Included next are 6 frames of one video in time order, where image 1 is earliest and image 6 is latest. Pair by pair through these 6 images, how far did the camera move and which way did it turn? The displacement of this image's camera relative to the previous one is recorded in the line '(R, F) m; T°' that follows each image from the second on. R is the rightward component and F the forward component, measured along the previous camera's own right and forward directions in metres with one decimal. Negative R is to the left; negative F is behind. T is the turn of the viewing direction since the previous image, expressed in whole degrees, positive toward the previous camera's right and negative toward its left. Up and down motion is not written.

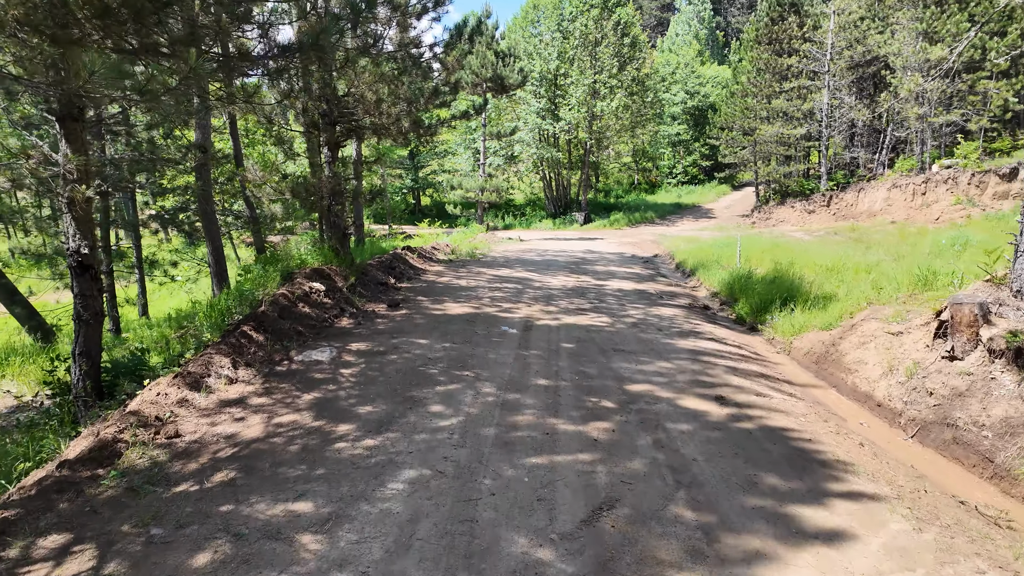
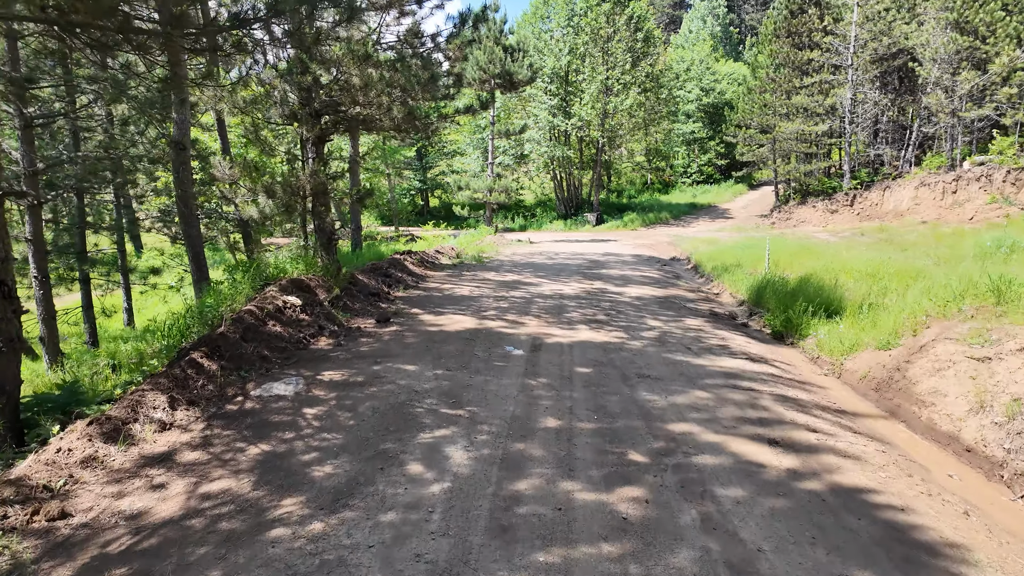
(0.0, +0.9) m; -1°
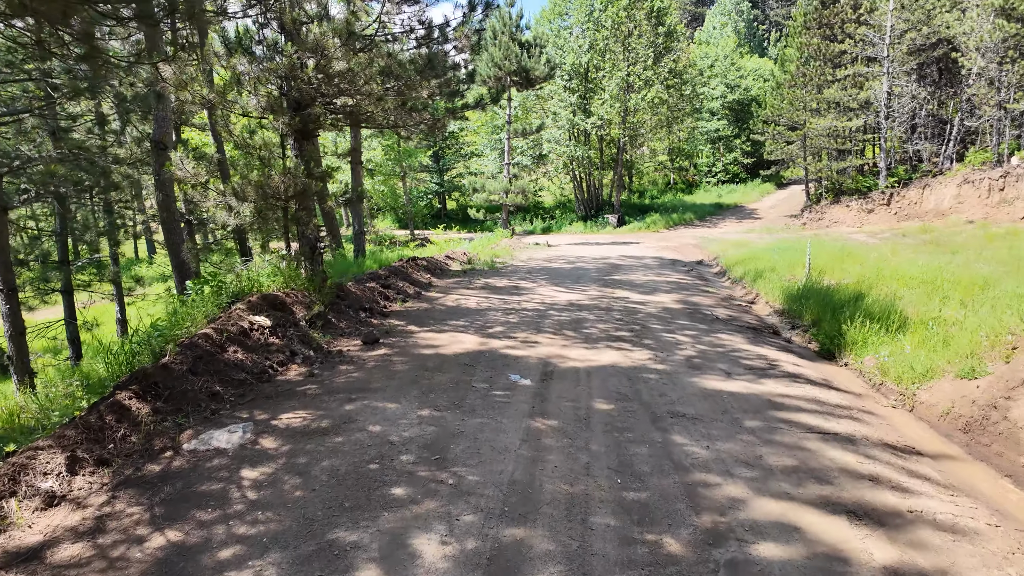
(+0.1, +0.9) m; -2°
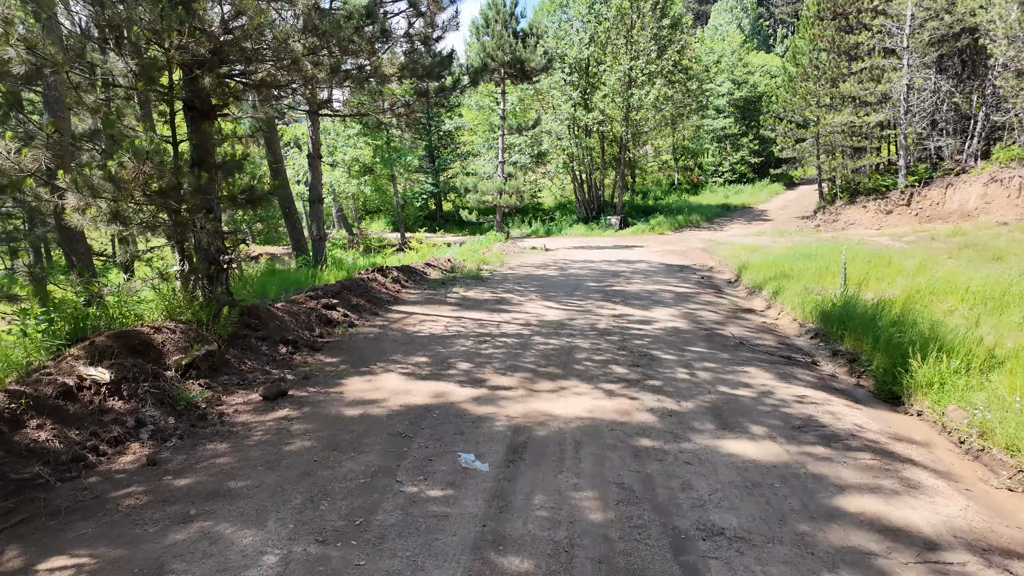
(+0.3, +1.5) m; 0°
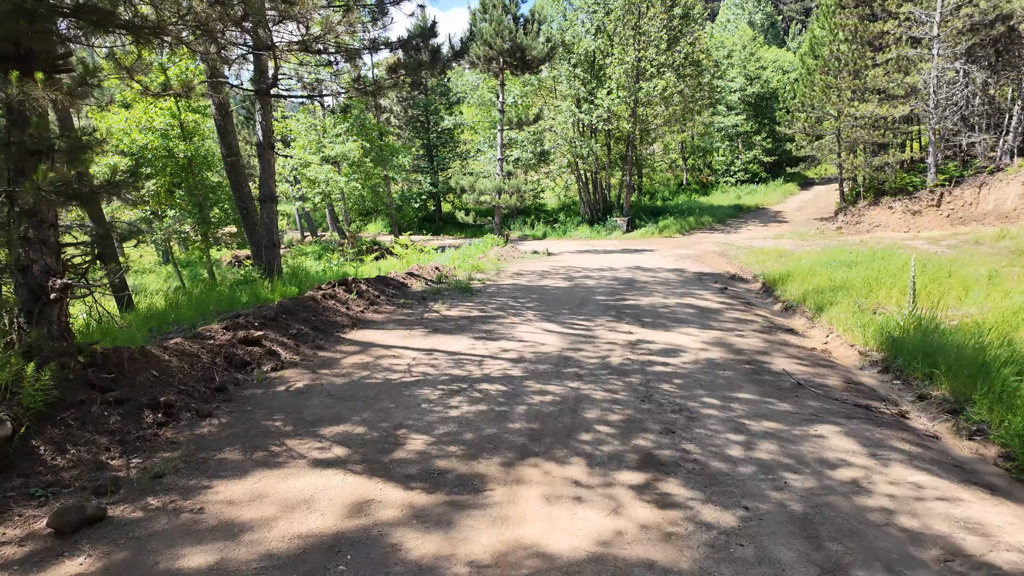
(+0.1, +1.6) m; 0°
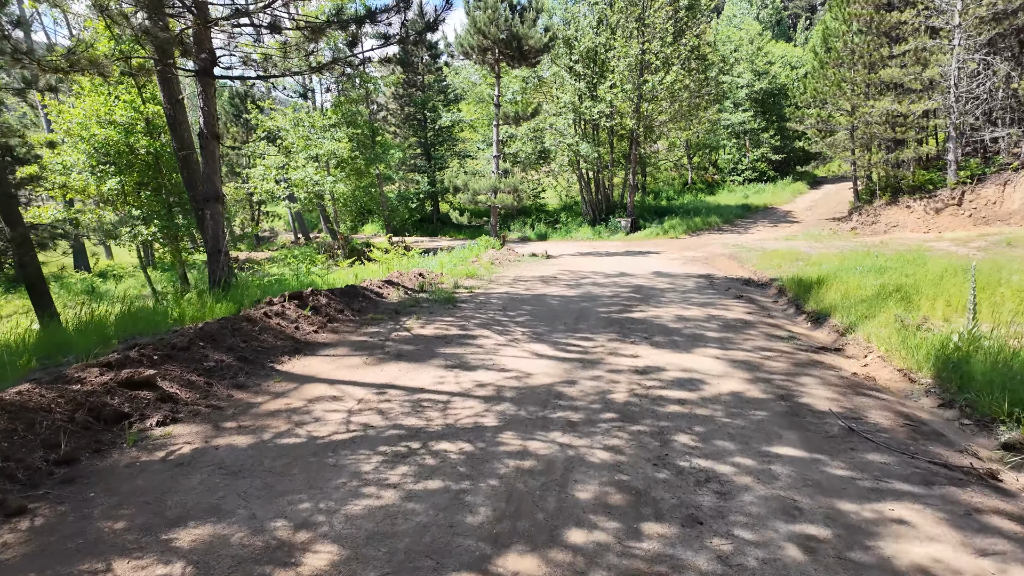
(+0.2, +1.1) m; 0°
